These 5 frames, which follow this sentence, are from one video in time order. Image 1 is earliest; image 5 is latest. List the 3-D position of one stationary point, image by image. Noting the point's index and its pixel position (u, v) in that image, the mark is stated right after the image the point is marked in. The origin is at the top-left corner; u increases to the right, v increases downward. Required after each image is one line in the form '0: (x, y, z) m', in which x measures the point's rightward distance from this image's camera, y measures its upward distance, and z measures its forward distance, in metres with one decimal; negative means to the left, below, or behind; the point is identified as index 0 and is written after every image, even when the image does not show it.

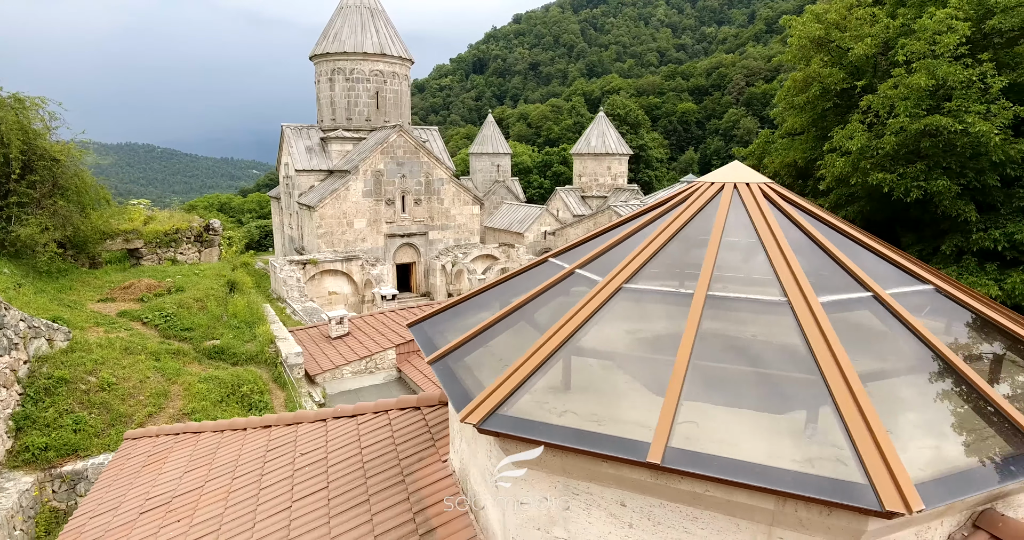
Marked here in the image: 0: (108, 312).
0: (-7.1, -0.7, +9.1) m
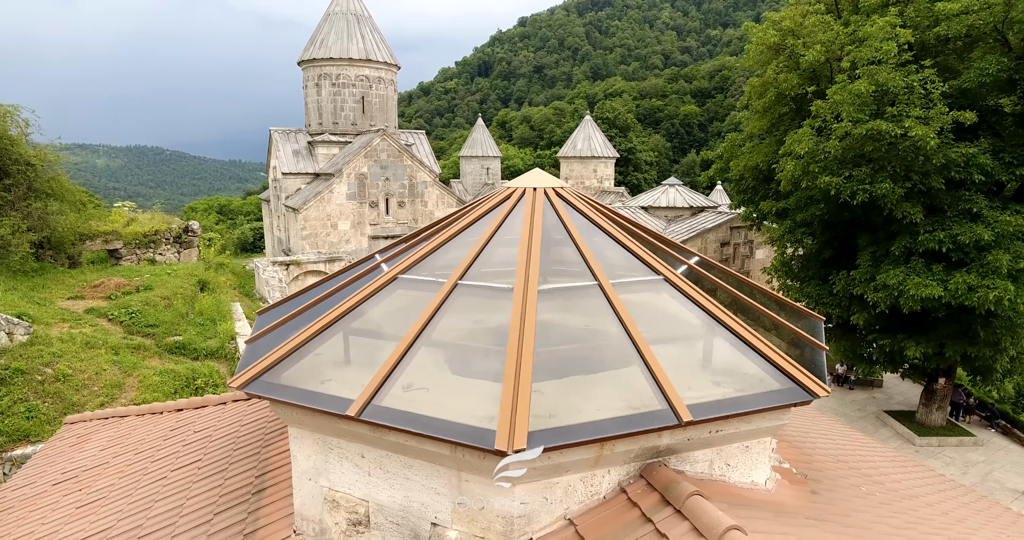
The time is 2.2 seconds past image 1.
0: (-8.0, -0.7, +9.6) m
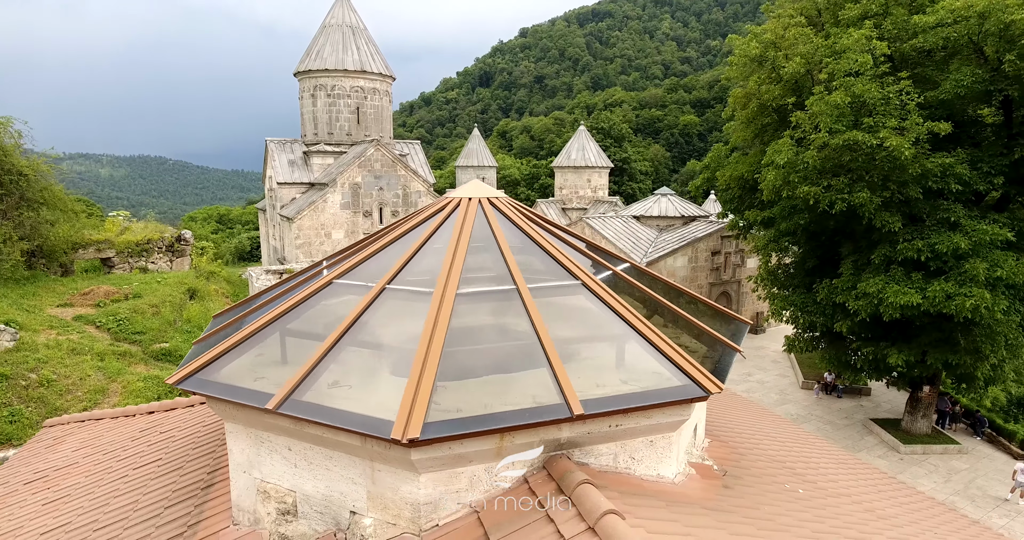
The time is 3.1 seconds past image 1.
0: (-8.4, -0.9, +9.8) m
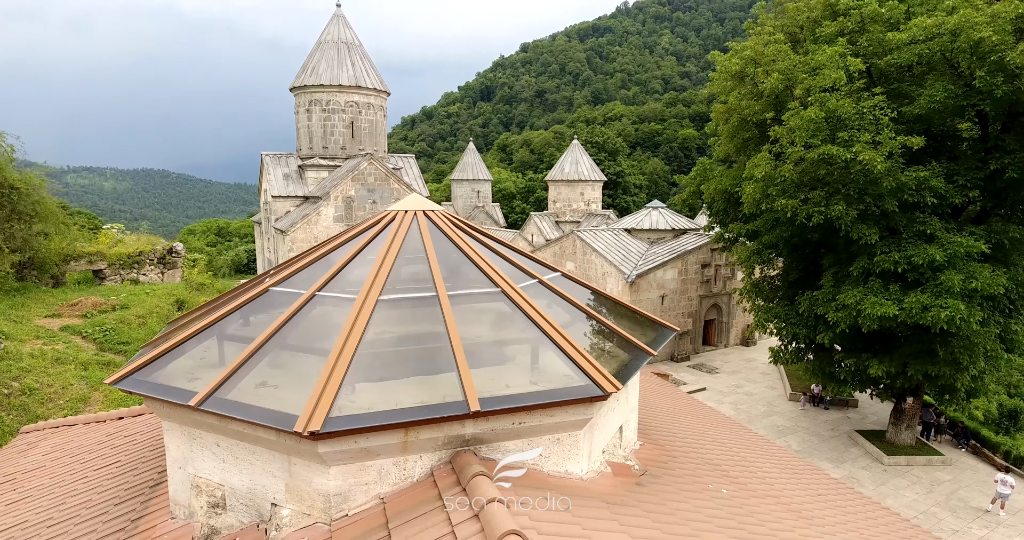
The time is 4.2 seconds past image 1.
0: (-8.8, -1.1, +10.0) m
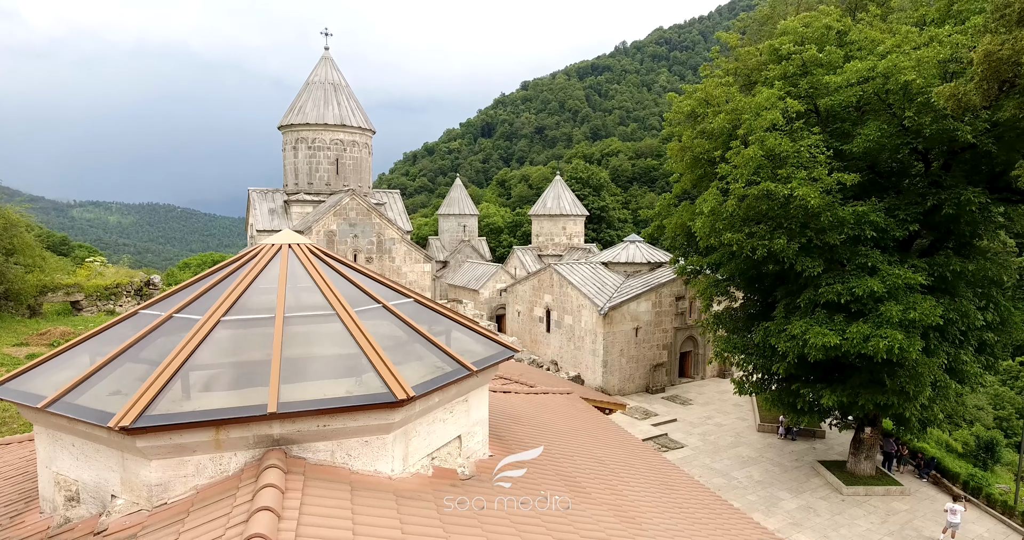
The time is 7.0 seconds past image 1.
0: (-9.8, -1.7, +10.4) m
